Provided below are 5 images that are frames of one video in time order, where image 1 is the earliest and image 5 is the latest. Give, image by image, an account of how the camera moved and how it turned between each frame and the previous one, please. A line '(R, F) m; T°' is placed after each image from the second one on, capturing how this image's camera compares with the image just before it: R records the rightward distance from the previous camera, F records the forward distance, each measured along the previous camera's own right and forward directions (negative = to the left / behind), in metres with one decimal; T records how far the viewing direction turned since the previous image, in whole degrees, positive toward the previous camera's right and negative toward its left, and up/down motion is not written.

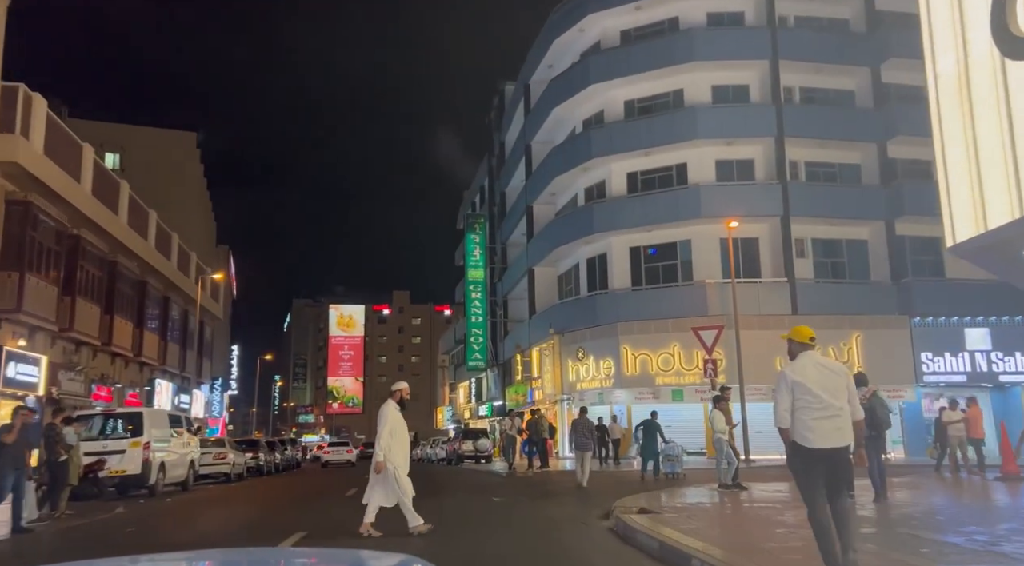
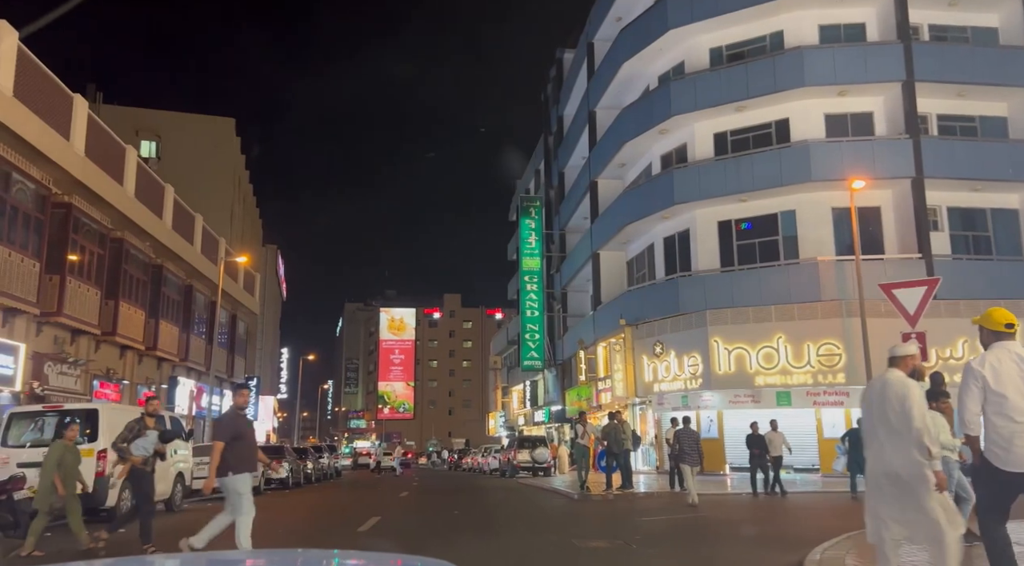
(-0.5, +4.8) m; -4°
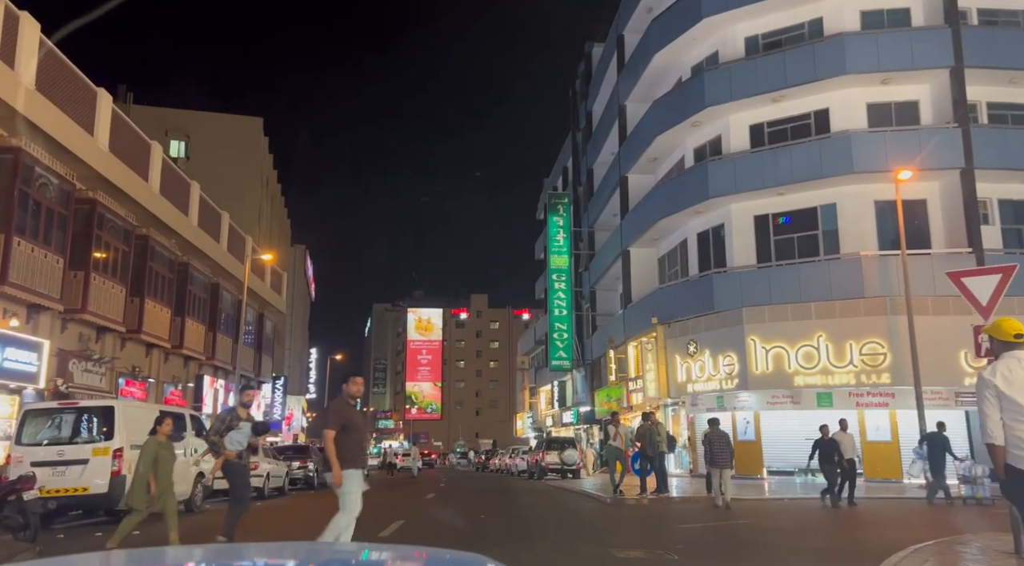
(-0.1, +0.7) m; -2°
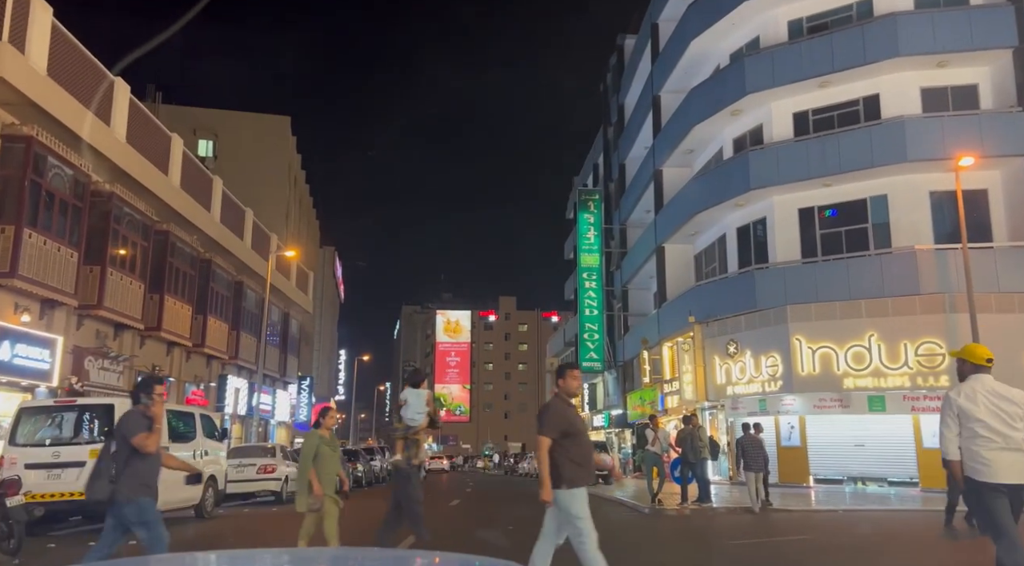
(0.0, +1.1) m; -2°
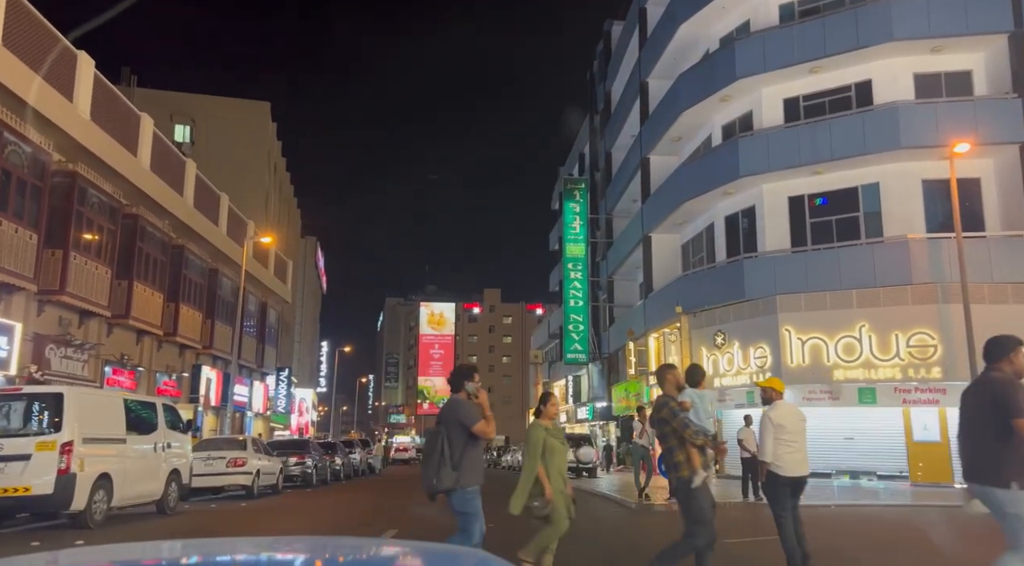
(+0.1, +0.7) m; +1°
